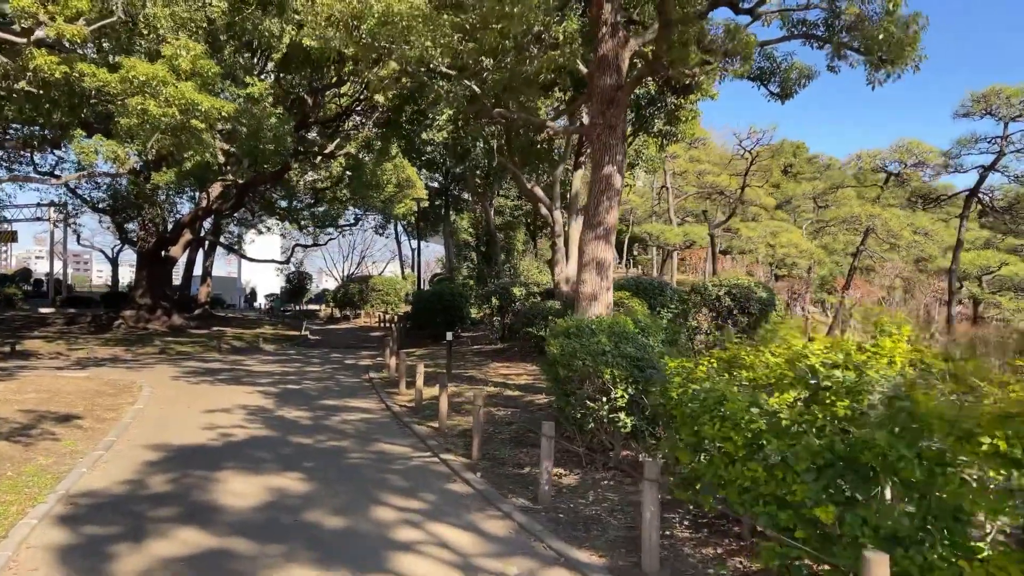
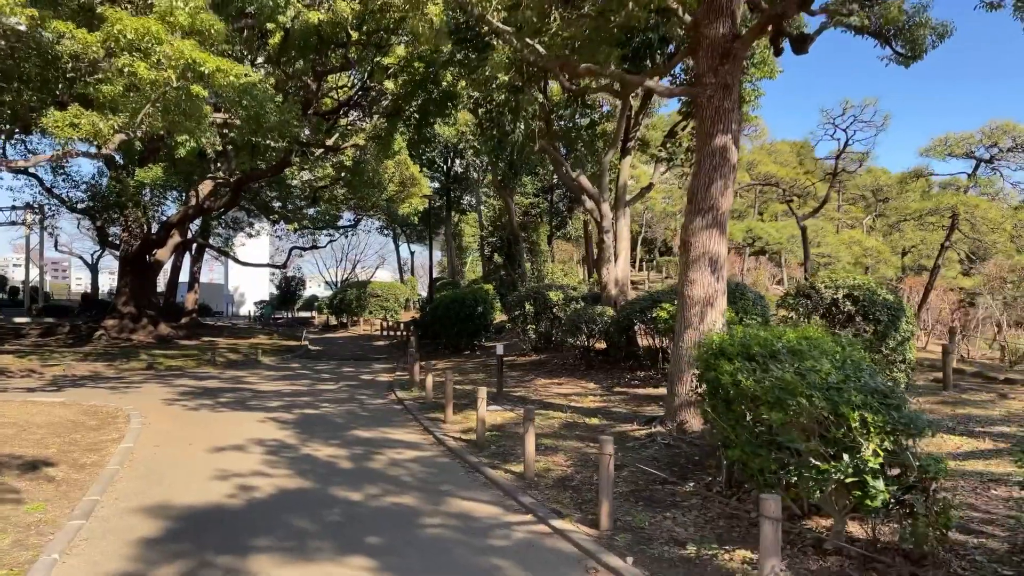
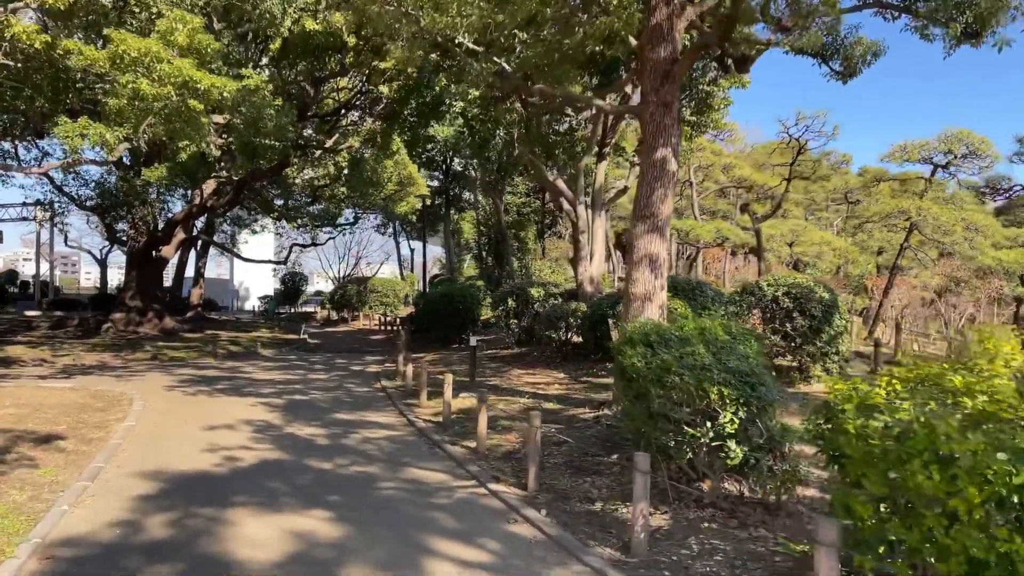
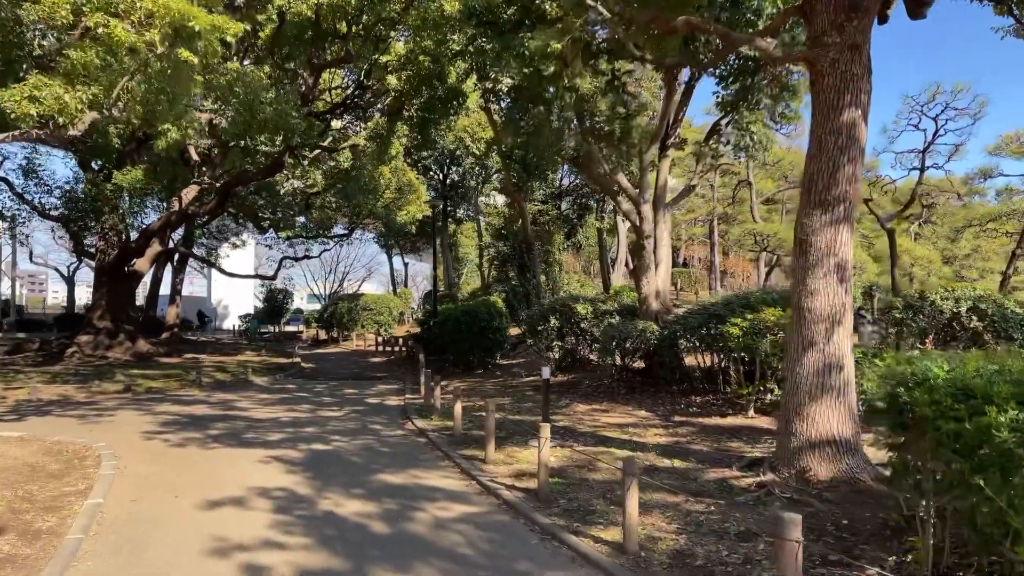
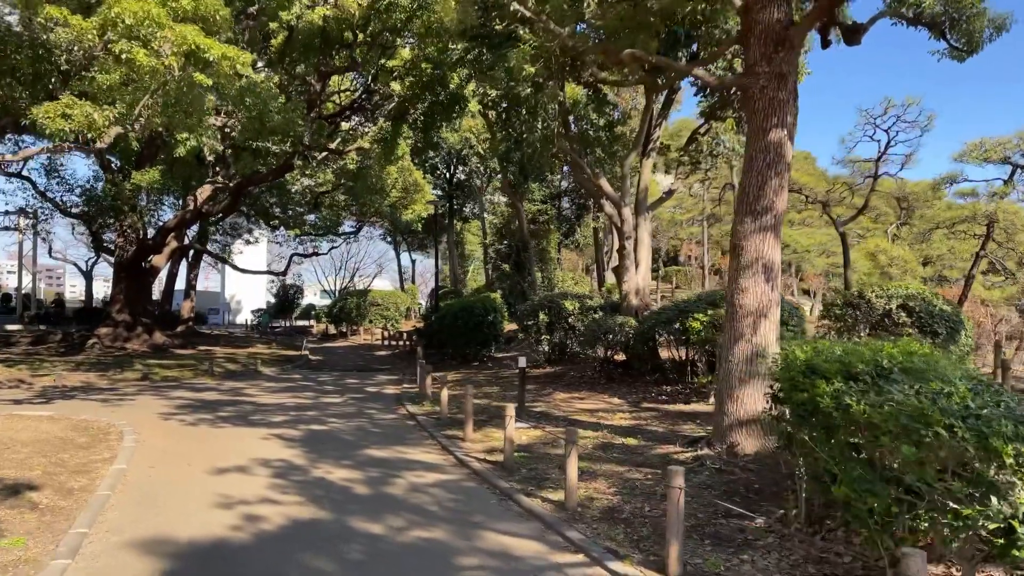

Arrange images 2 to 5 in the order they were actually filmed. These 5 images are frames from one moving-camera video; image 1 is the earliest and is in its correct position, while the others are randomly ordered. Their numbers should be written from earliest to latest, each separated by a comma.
3, 2, 5, 4
